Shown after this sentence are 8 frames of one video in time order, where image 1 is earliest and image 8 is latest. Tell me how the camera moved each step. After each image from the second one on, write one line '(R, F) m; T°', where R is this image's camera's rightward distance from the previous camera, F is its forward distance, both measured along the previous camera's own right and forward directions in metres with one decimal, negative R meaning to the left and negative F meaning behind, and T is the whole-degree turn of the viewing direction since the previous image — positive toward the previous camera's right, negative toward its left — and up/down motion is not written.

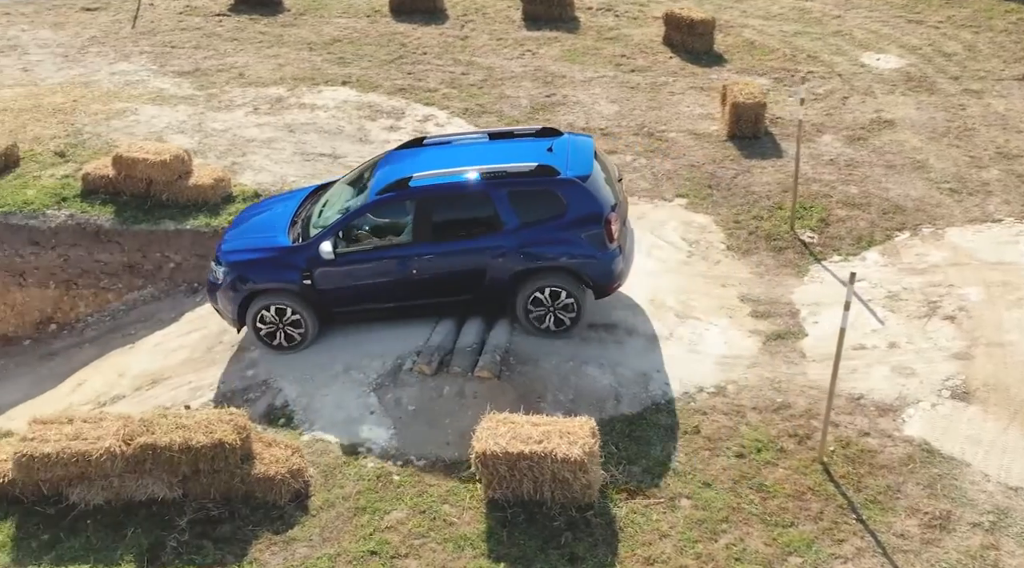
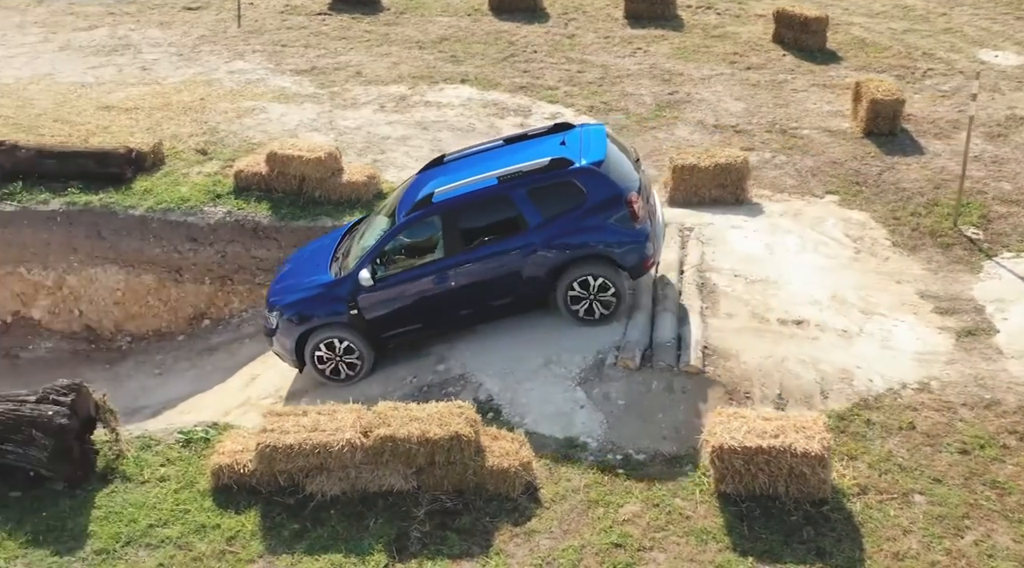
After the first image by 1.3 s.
(-1.8, -0.1) m; -1°
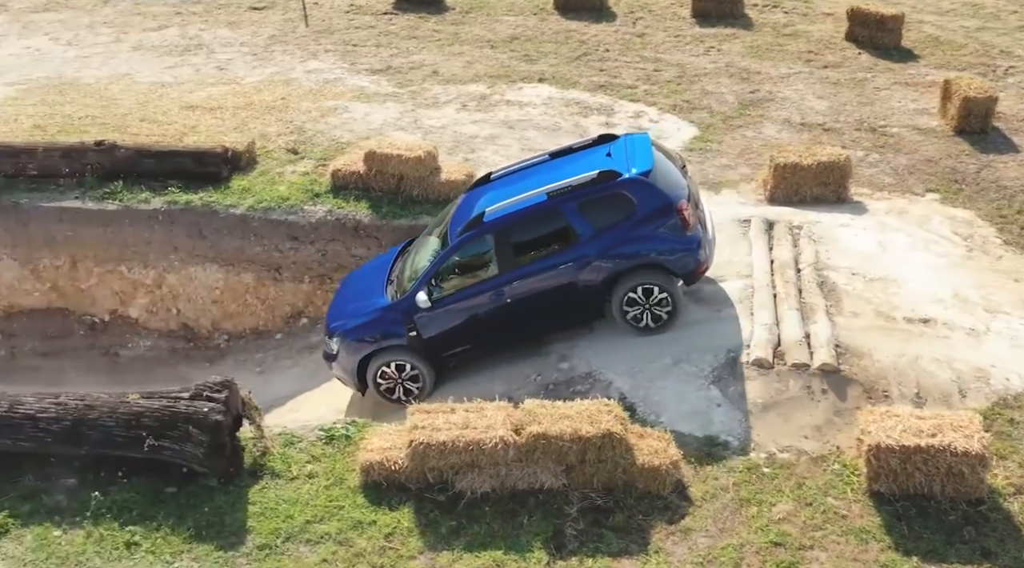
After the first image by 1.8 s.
(-1.1, 0.0) m; -1°
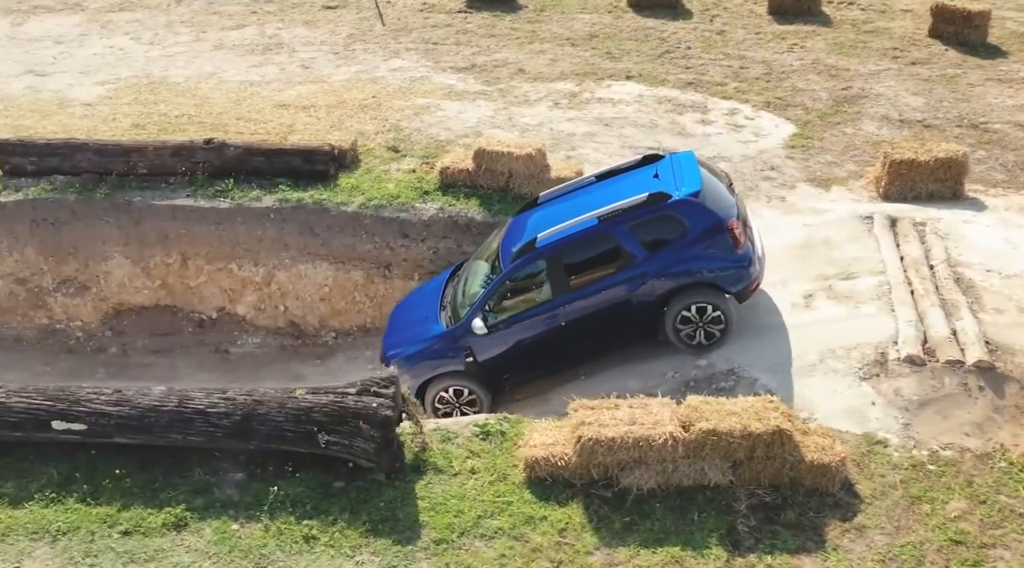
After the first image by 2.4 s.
(-1.2, 0.0) m; -1°
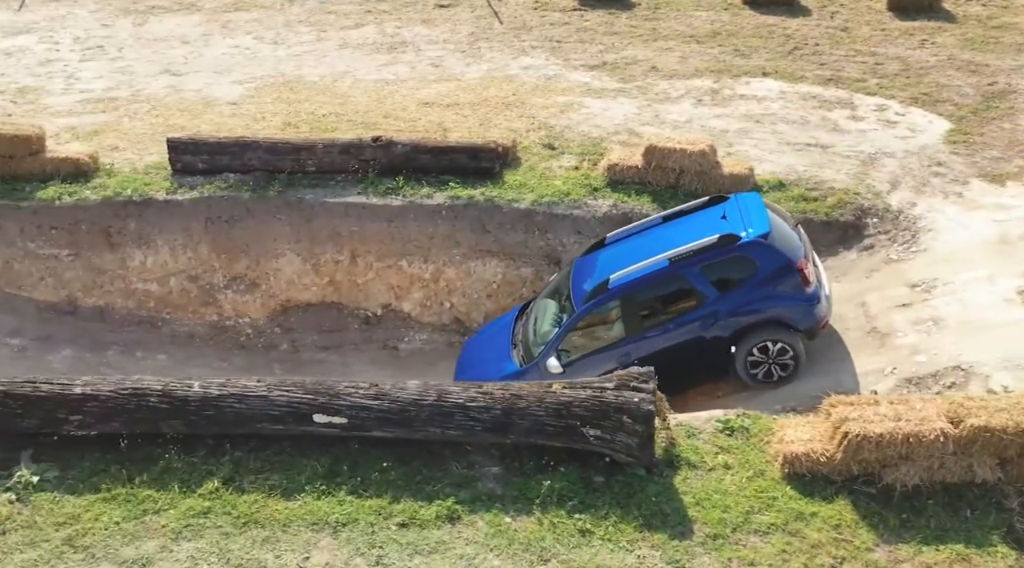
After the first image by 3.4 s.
(-2.0, 0.0) m; -2°
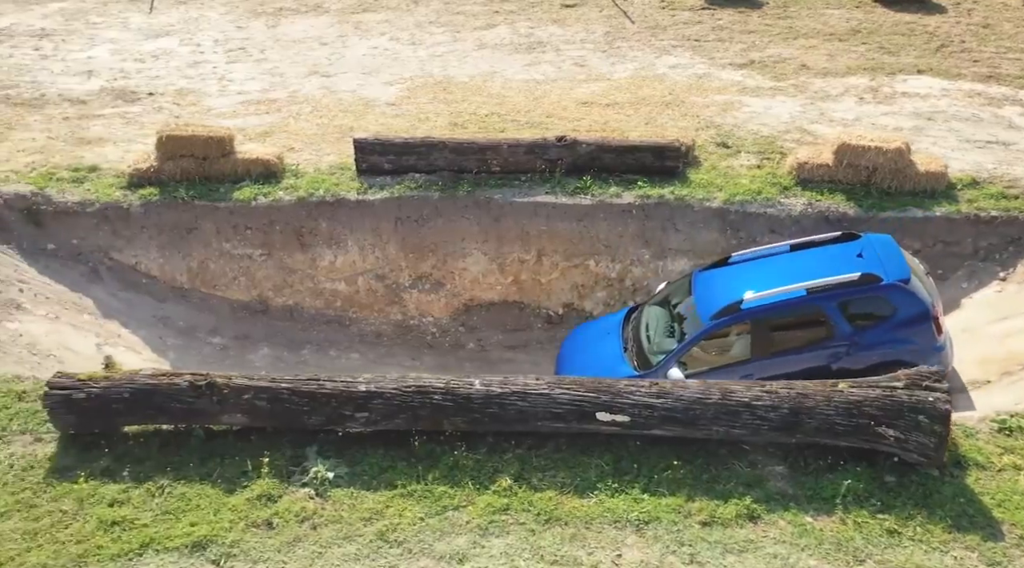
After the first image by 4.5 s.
(-2.2, 0.0) m; -2°
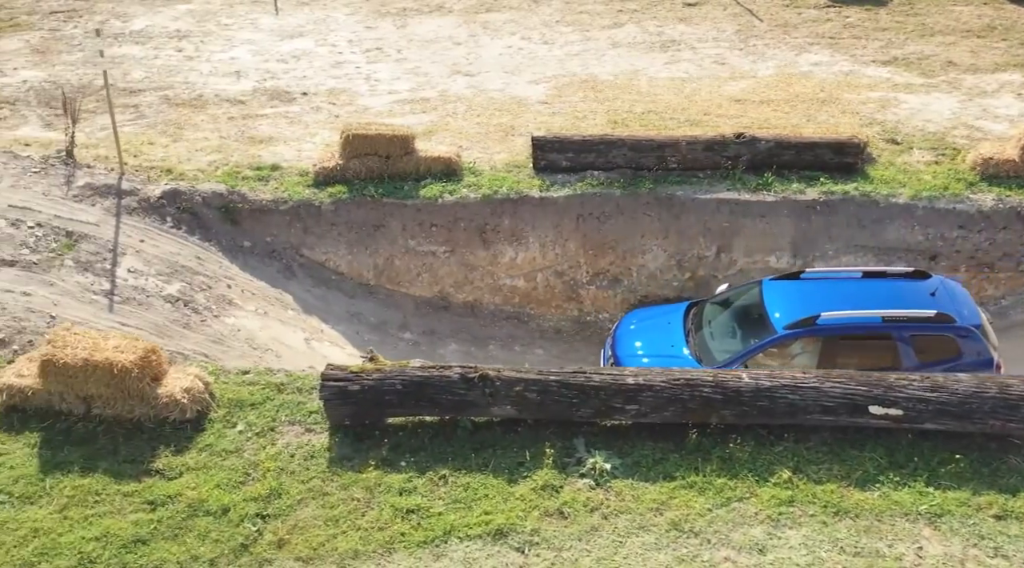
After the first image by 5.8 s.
(-2.1, -0.2) m; -2°
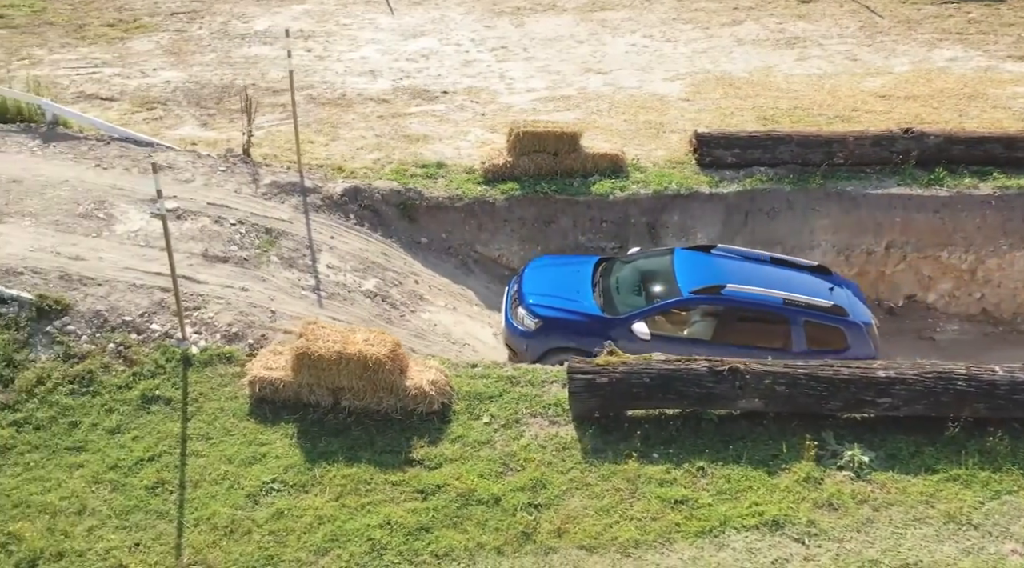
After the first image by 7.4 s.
(-2.0, -0.1) m; -2°
